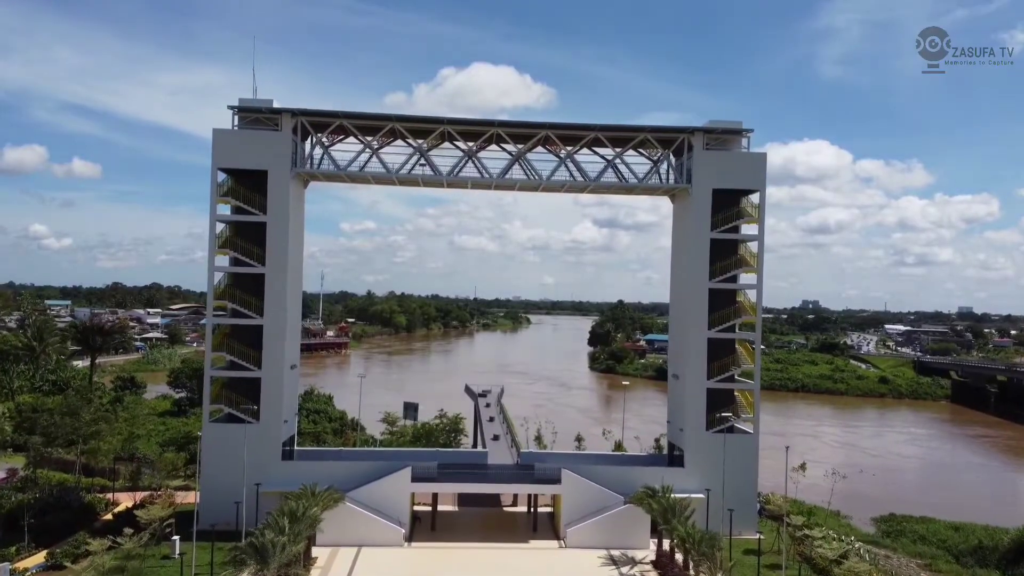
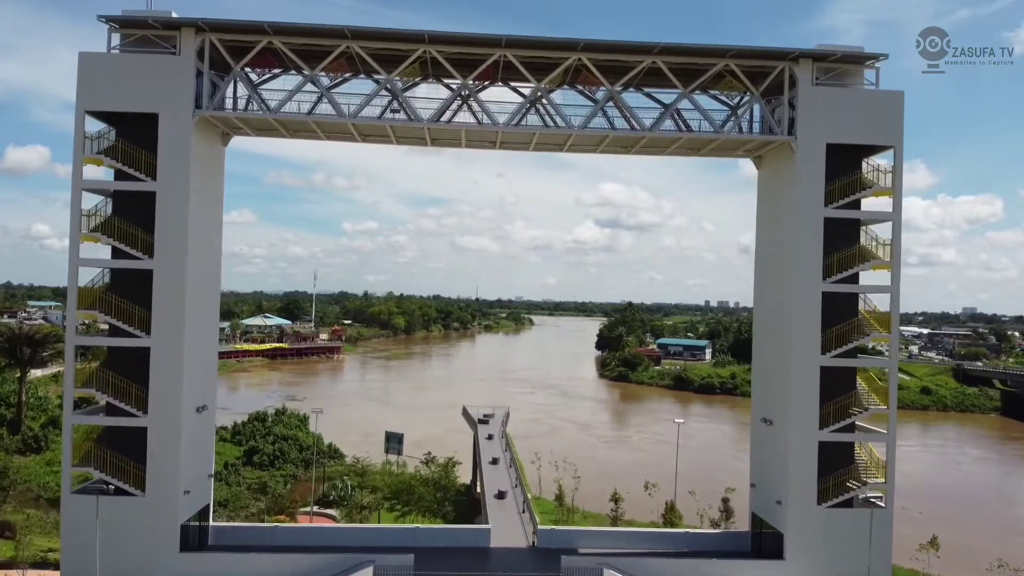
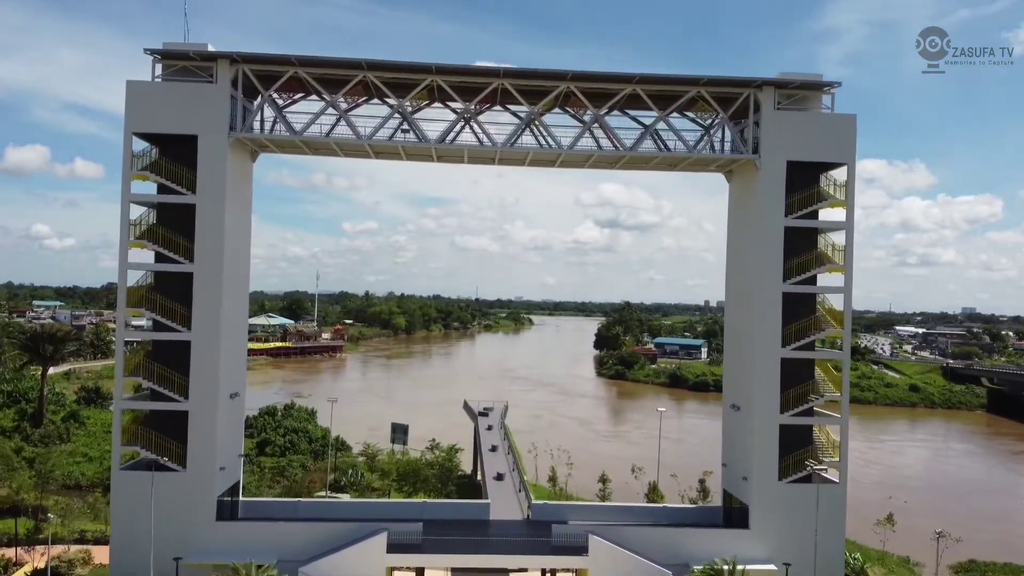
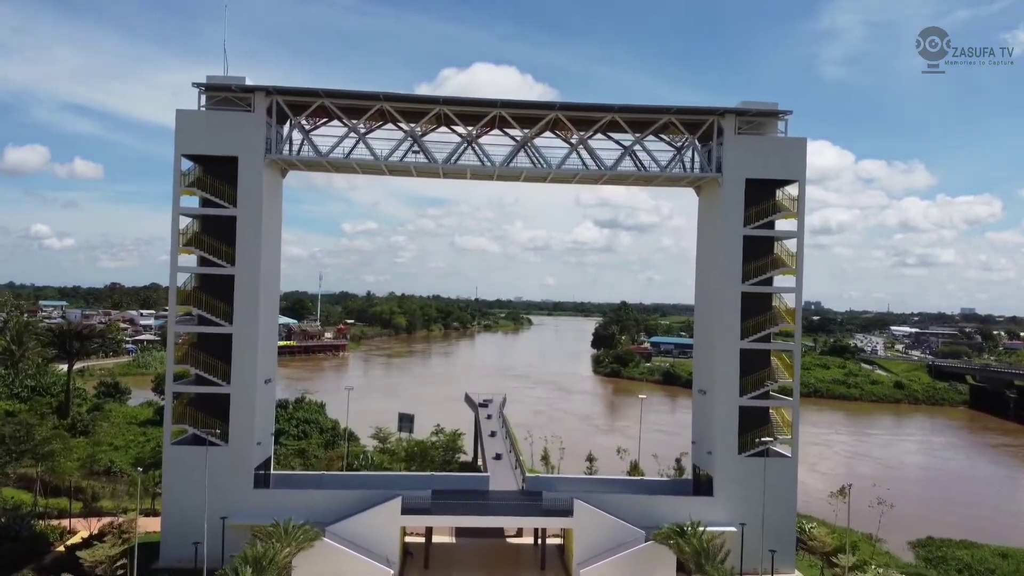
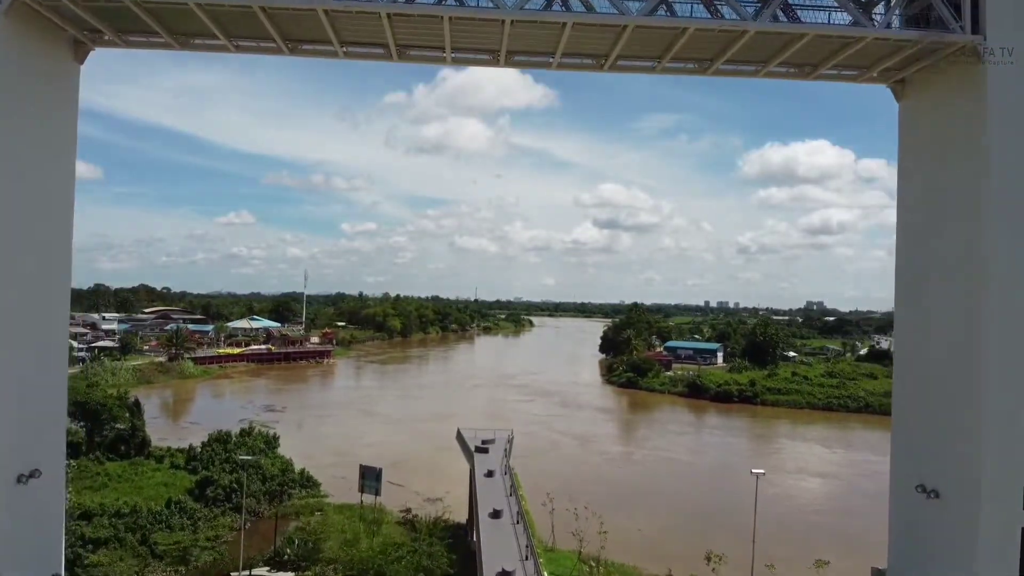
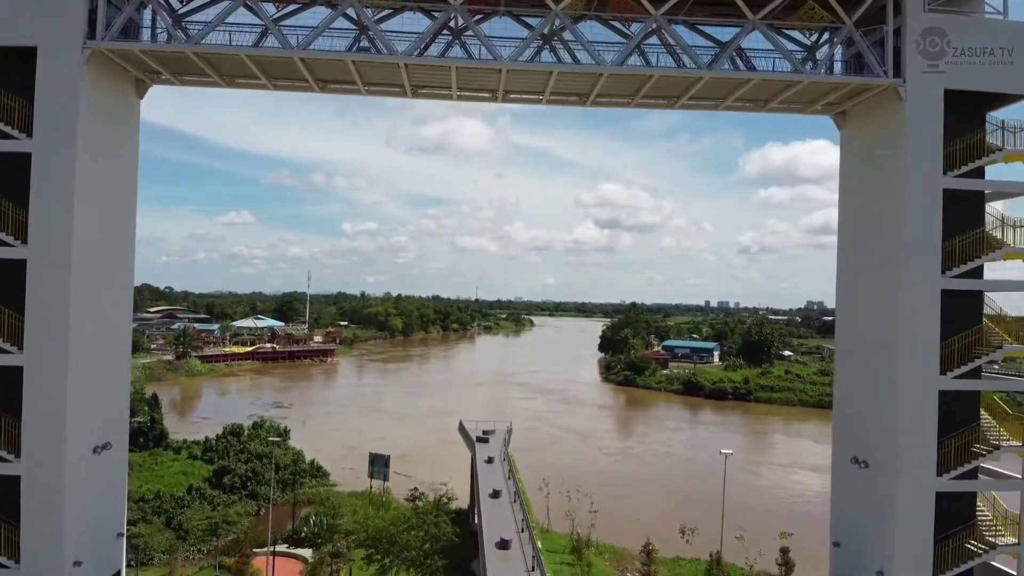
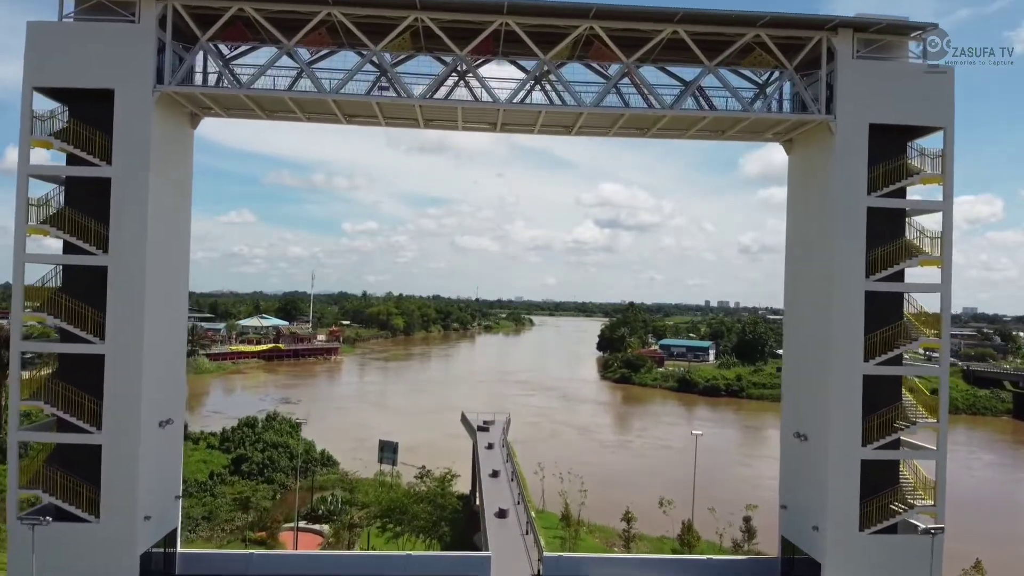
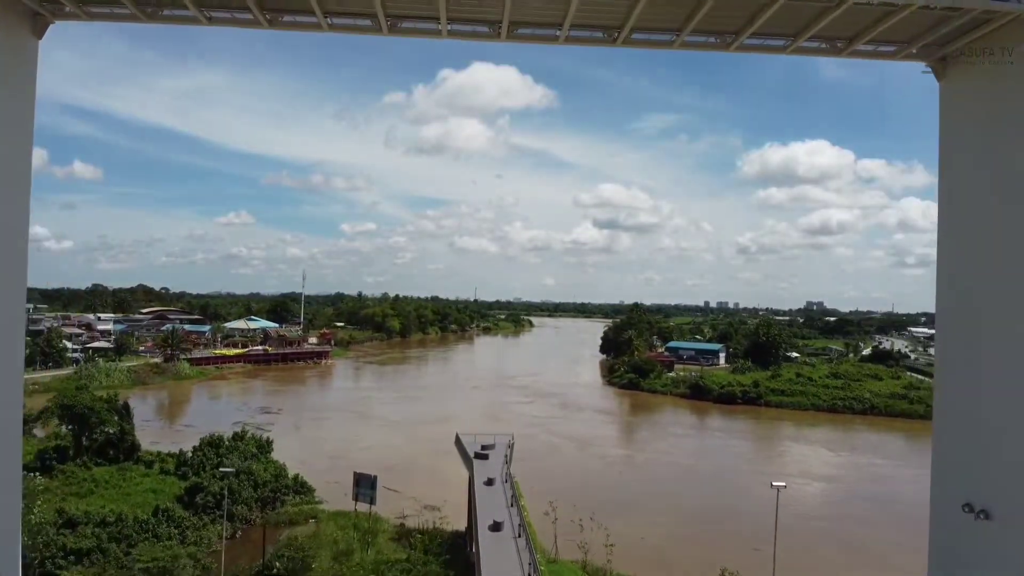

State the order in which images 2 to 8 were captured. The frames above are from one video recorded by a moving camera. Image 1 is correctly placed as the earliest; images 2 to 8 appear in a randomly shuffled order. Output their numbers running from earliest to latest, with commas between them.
4, 3, 2, 7, 6, 5, 8
